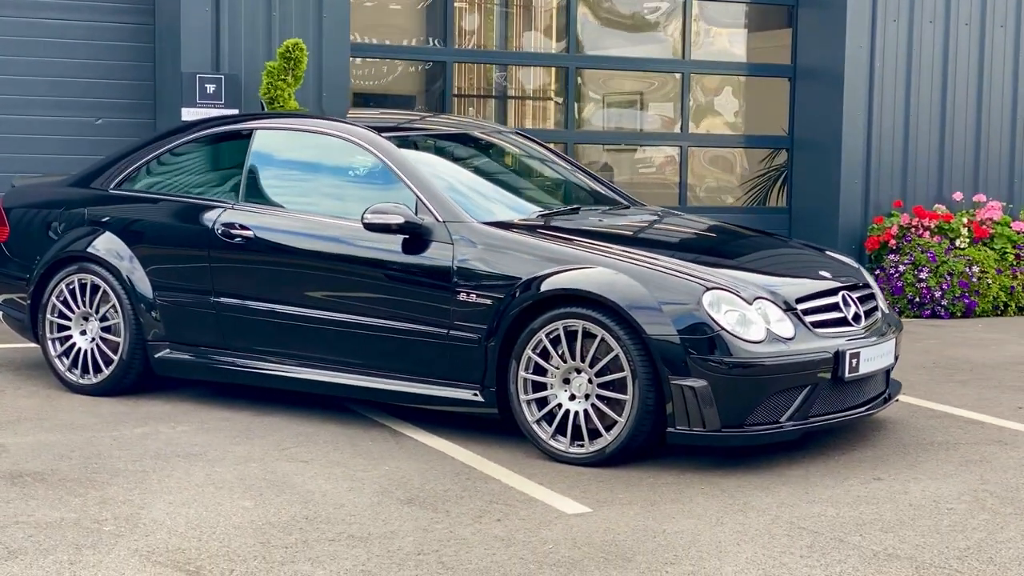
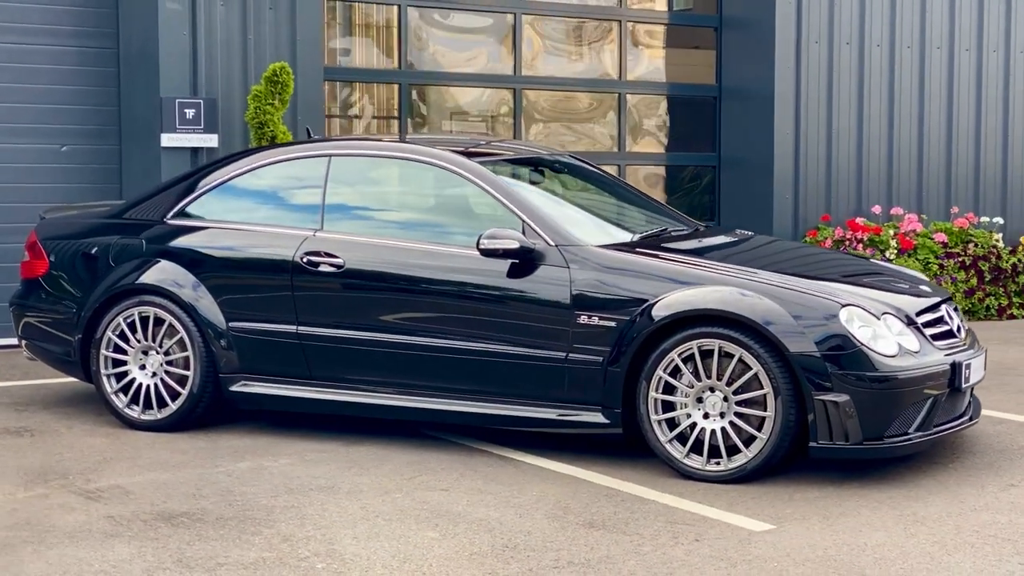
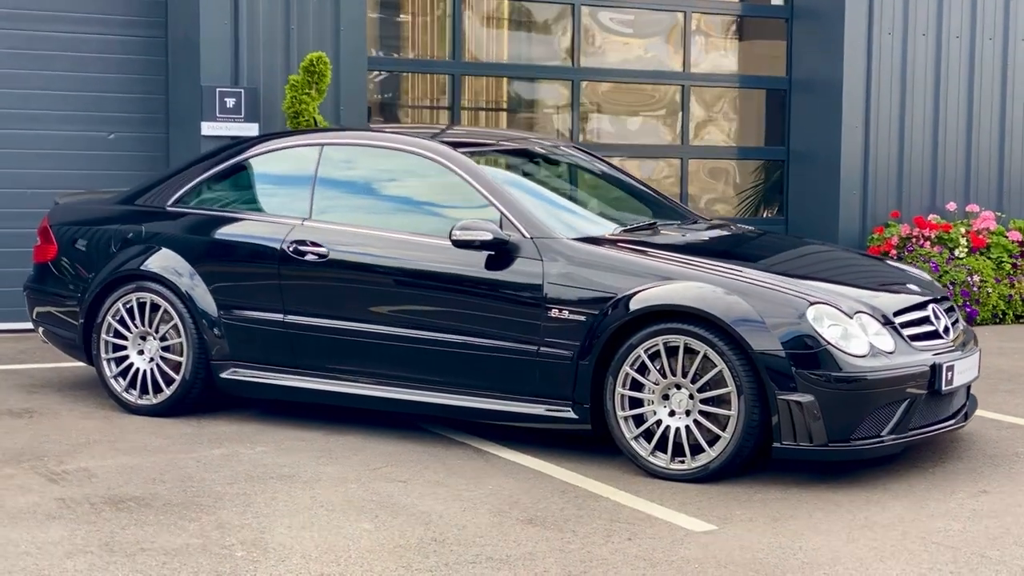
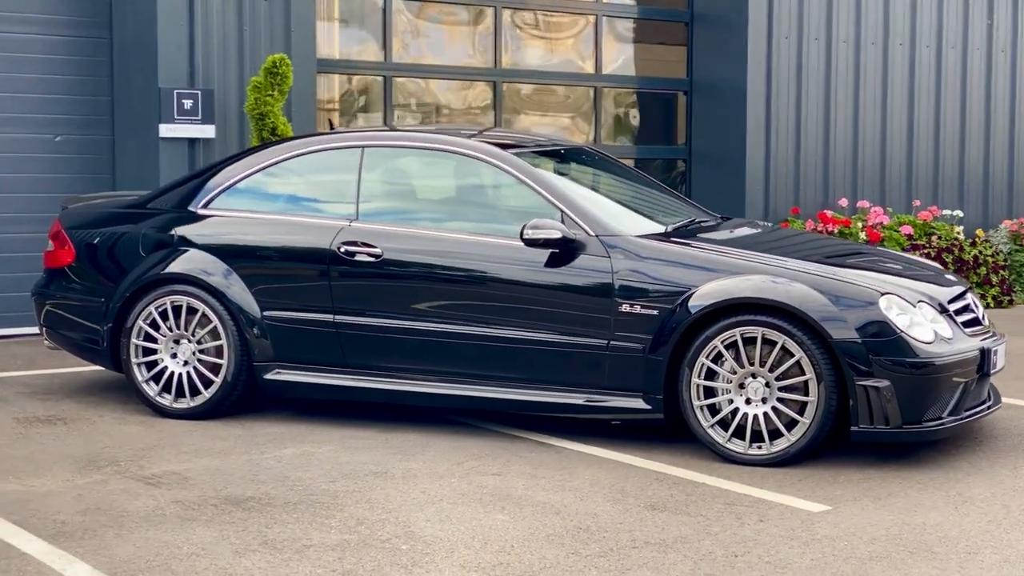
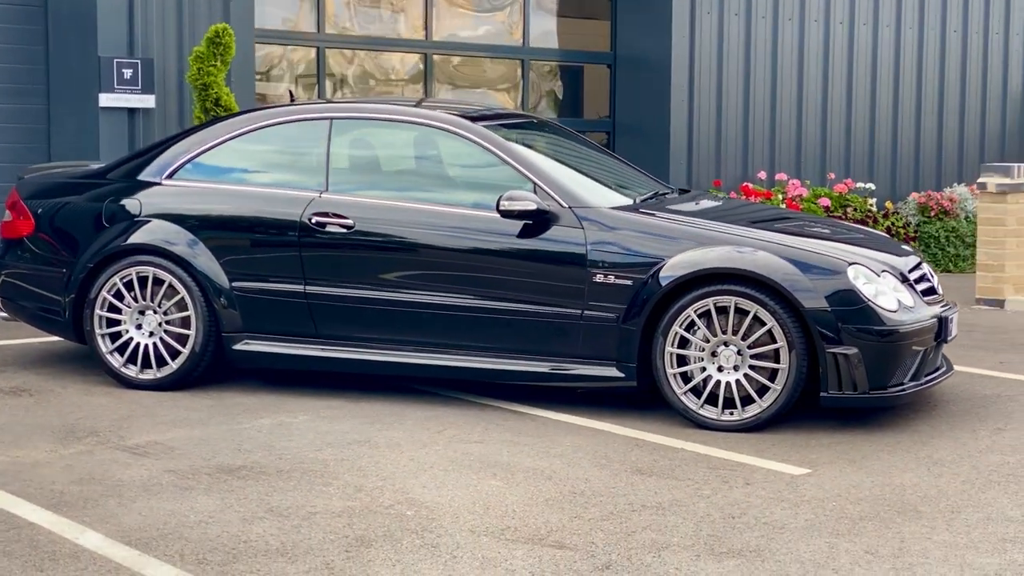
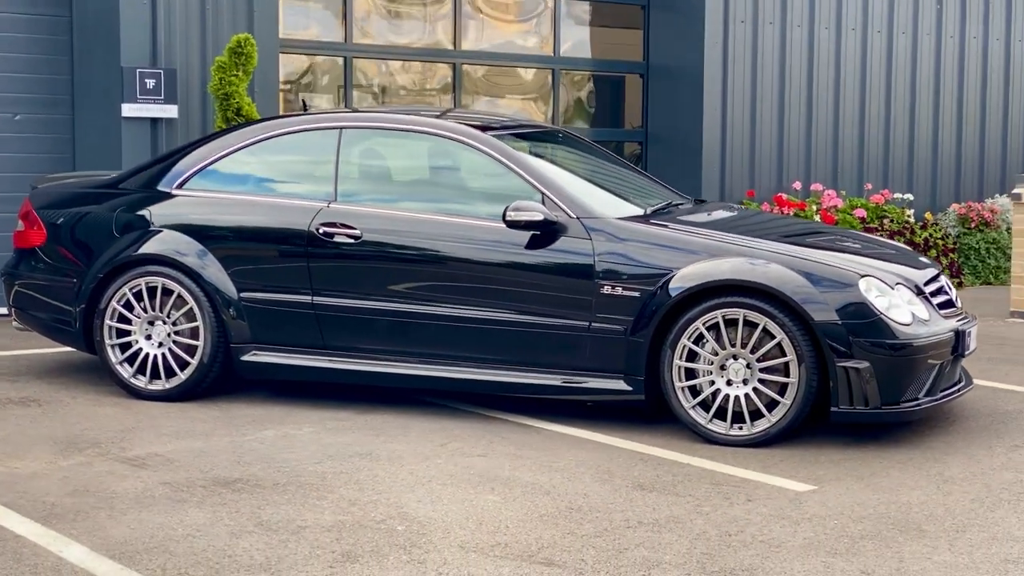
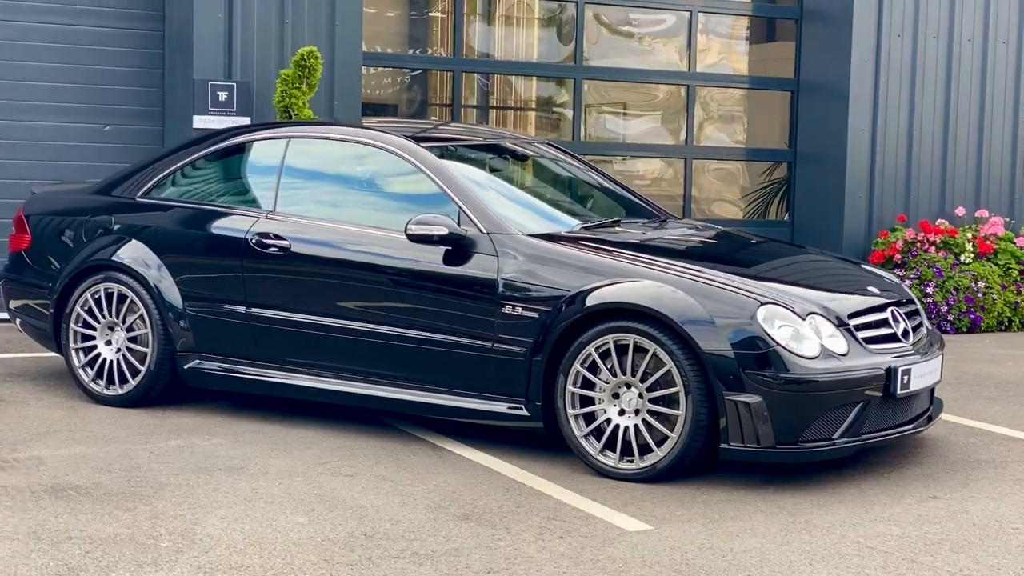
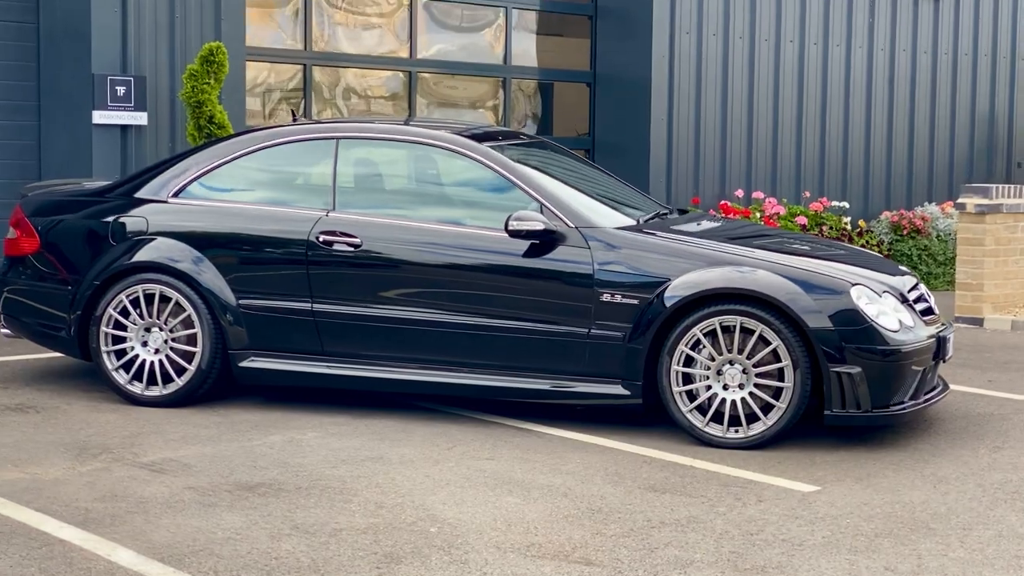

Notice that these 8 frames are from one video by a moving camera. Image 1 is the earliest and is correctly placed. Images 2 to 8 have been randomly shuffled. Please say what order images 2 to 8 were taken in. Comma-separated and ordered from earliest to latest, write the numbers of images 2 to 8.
7, 3, 2, 4, 6, 5, 8
